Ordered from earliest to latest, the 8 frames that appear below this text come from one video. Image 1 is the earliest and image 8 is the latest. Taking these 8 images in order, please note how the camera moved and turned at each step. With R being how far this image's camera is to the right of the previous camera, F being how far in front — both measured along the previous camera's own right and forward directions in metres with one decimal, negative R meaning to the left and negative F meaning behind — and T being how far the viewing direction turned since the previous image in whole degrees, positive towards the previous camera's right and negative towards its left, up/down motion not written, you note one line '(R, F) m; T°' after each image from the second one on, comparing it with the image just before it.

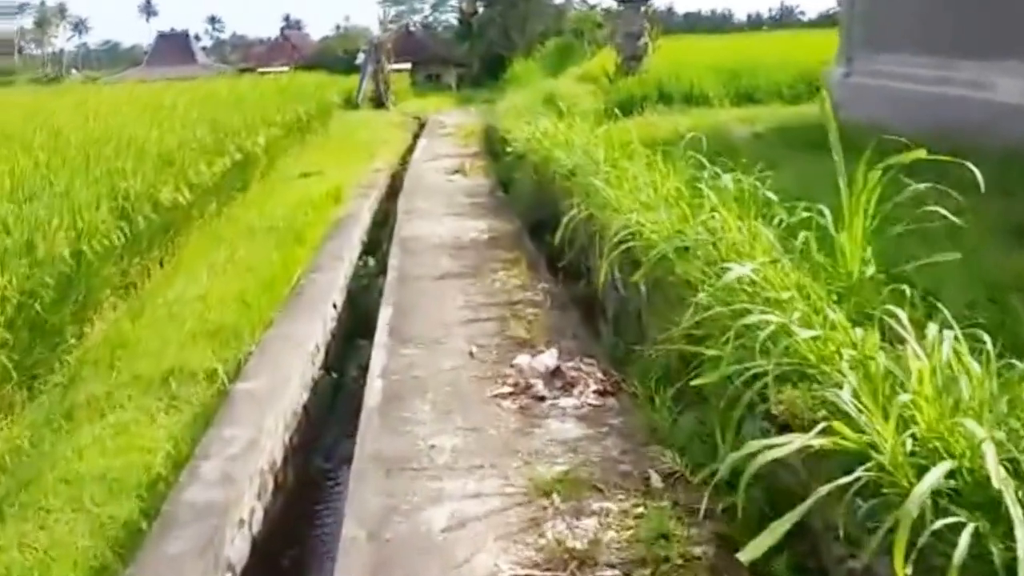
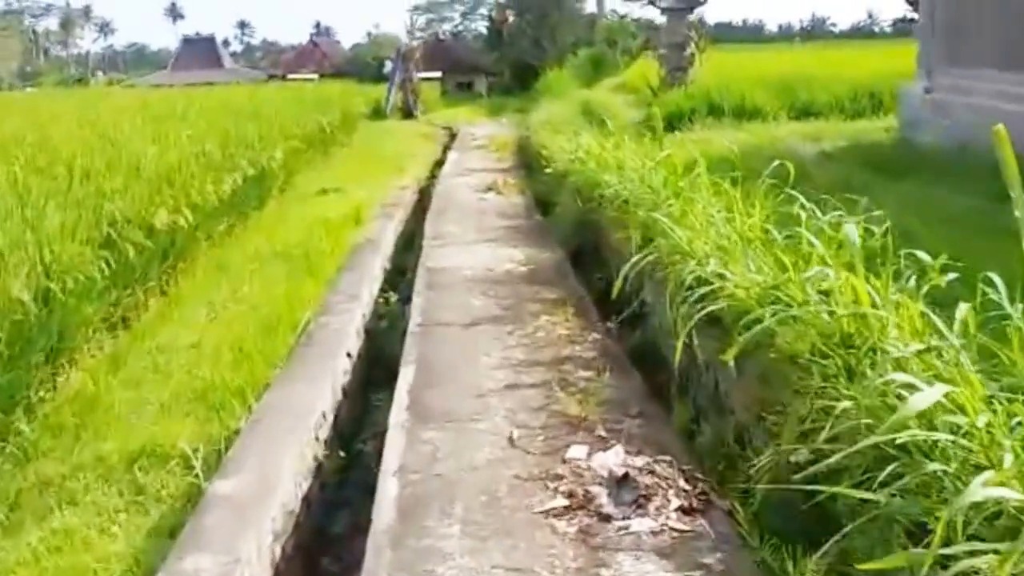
(-0.1, +0.7) m; -2°
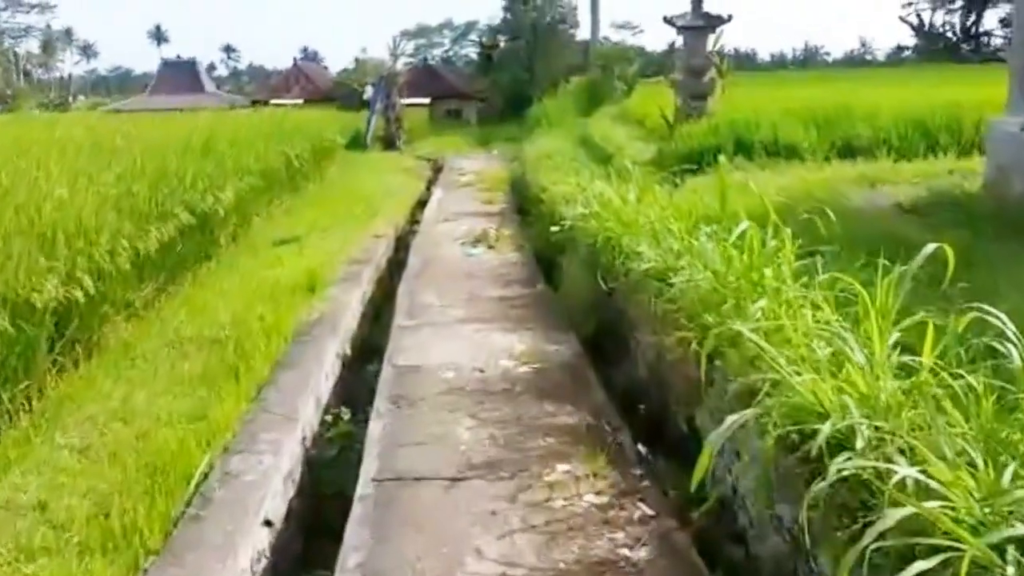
(0.0, +1.3) m; +1°
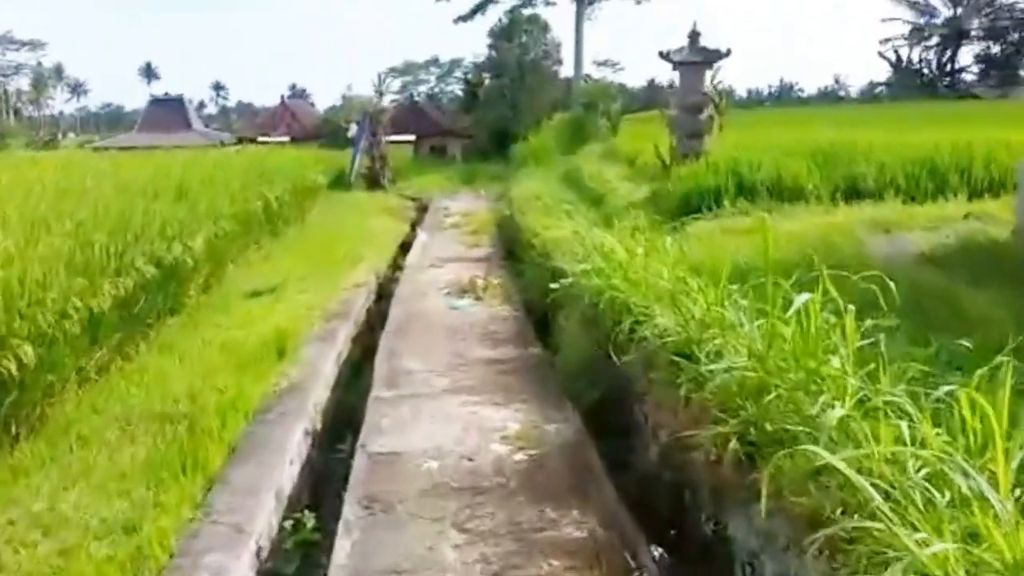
(0.0, +0.5) m; +1°
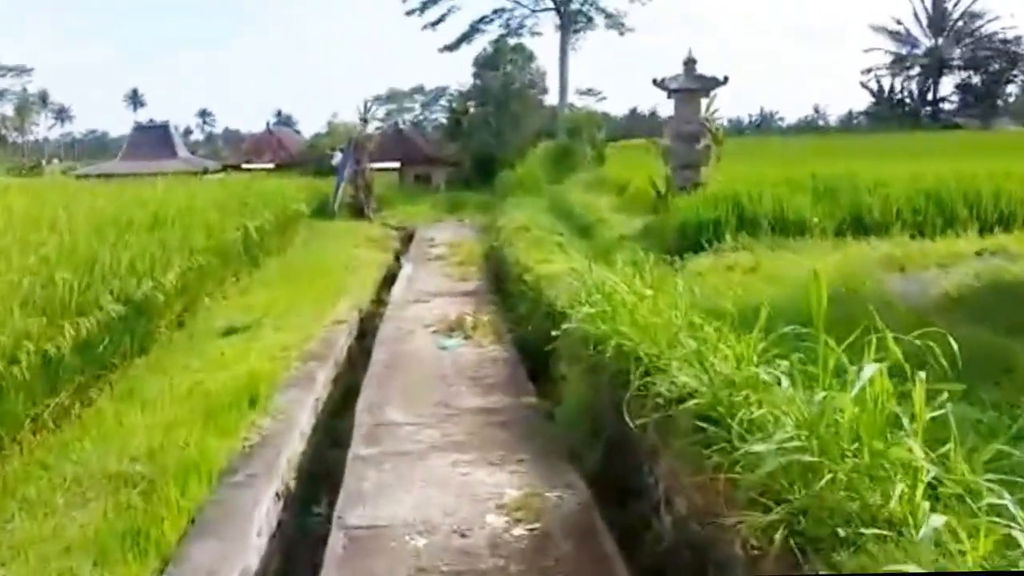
(0.0, +0.3) m; +1°
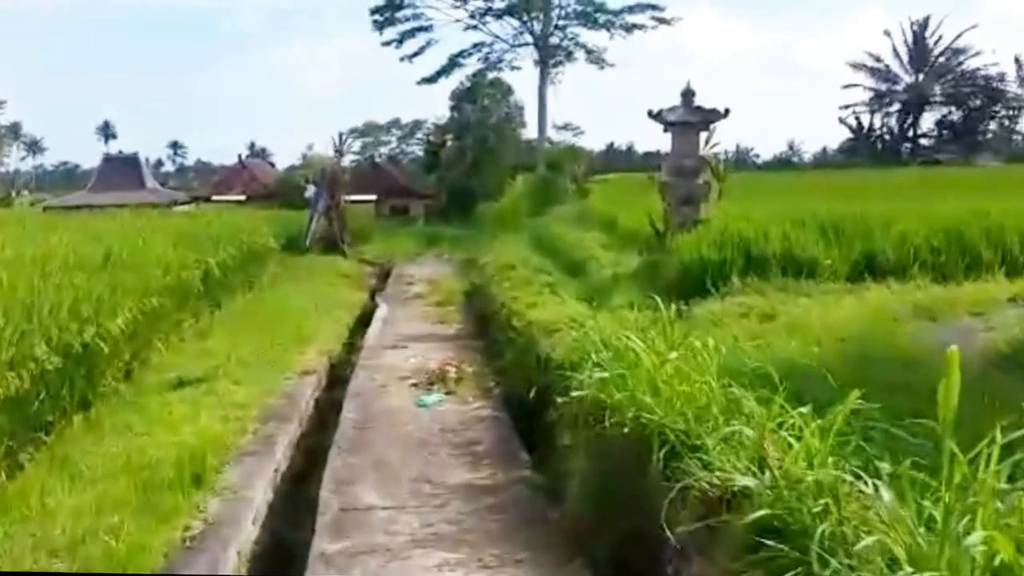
(-0.1, +0.5) m; +2°
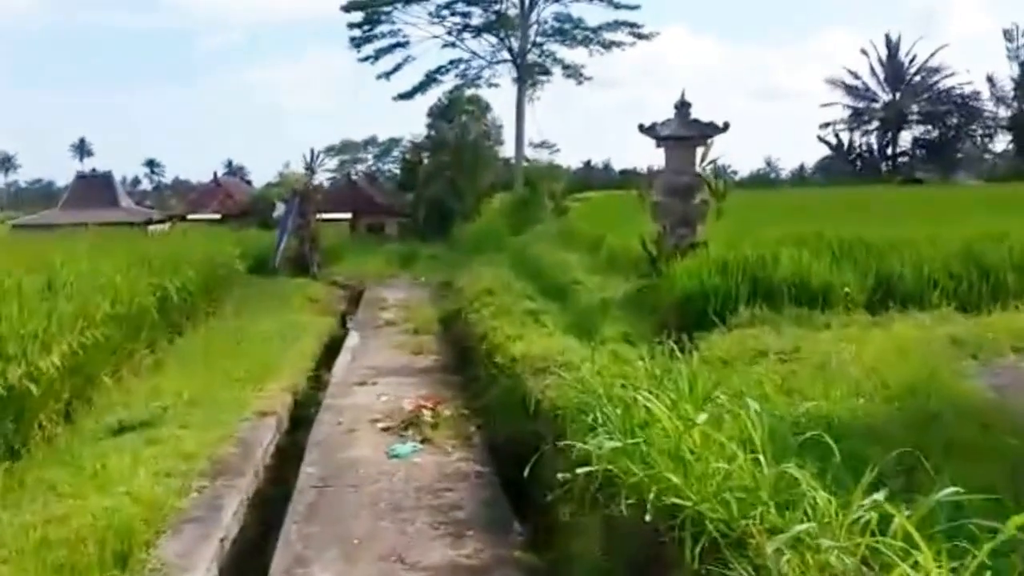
(0.0, +0.6) m; +2°
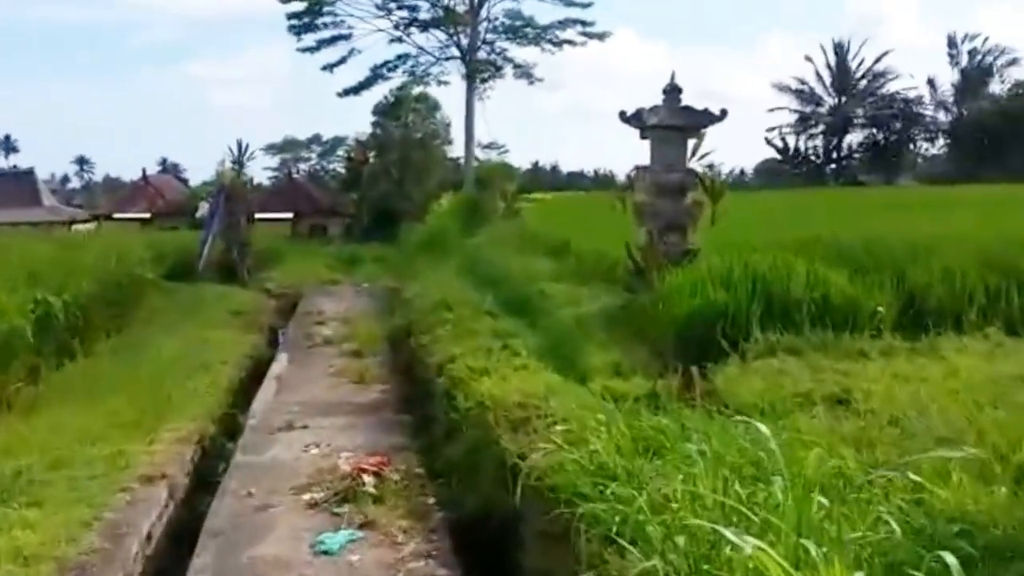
(-0.1, +1.1) m; +4°
